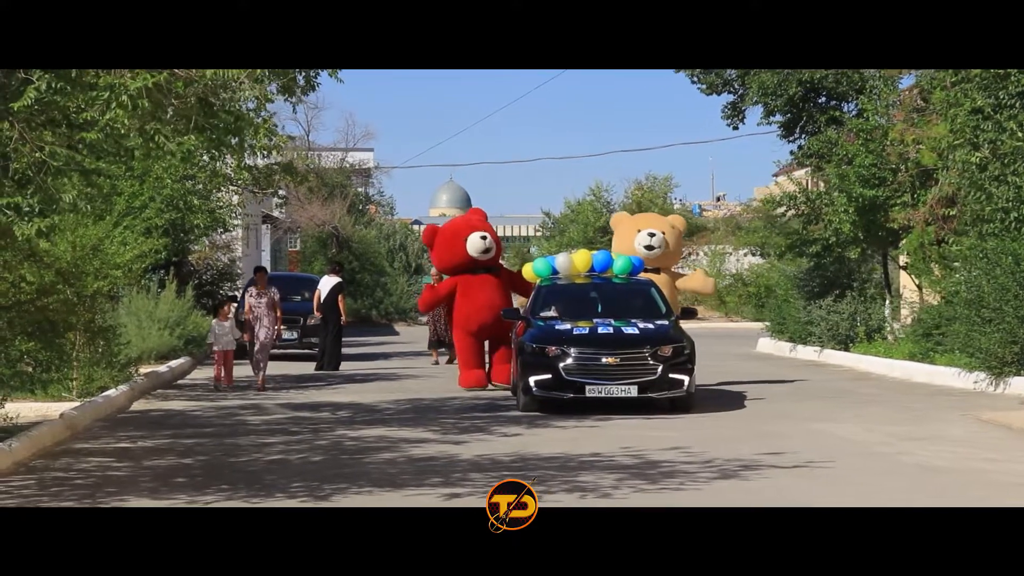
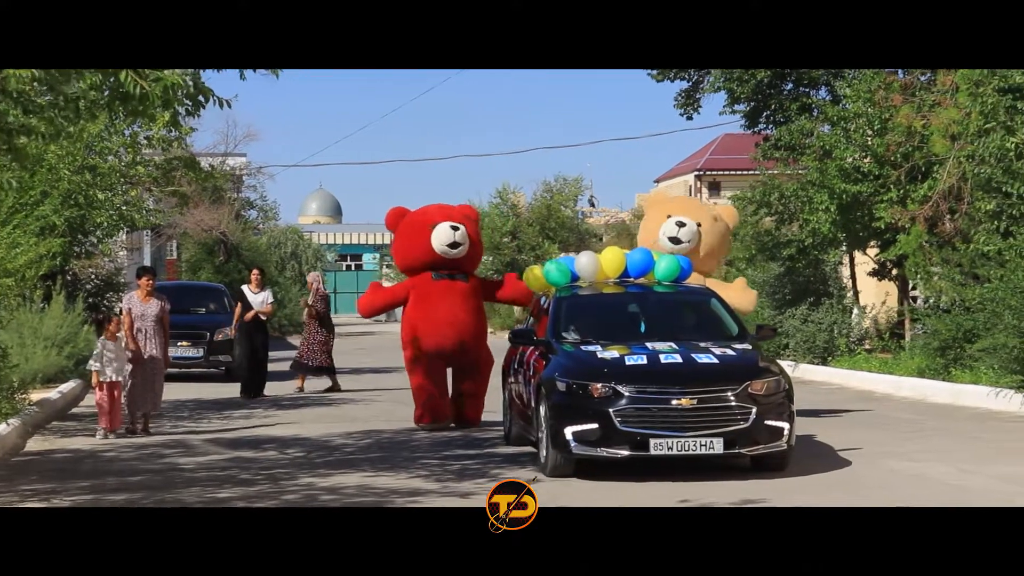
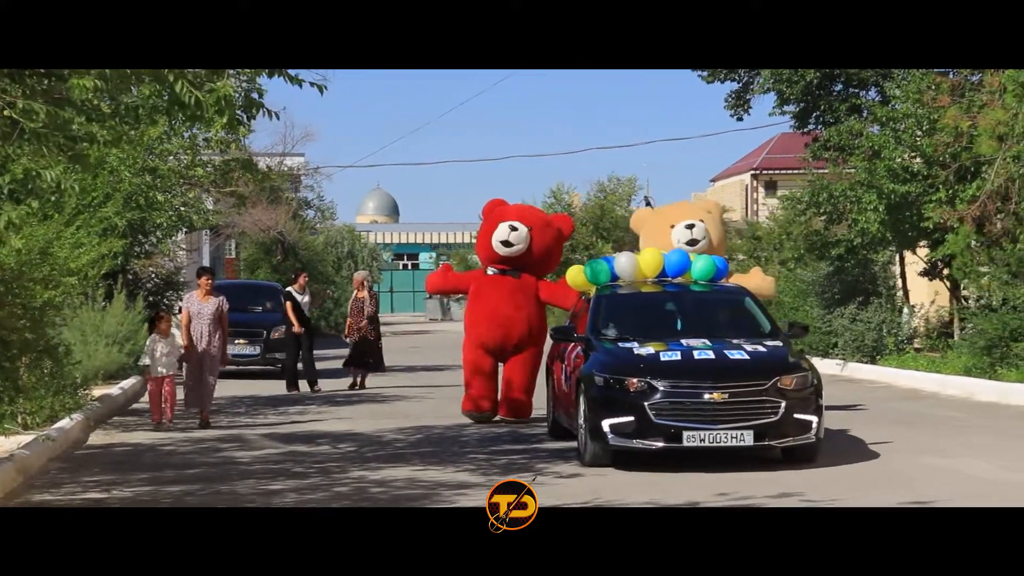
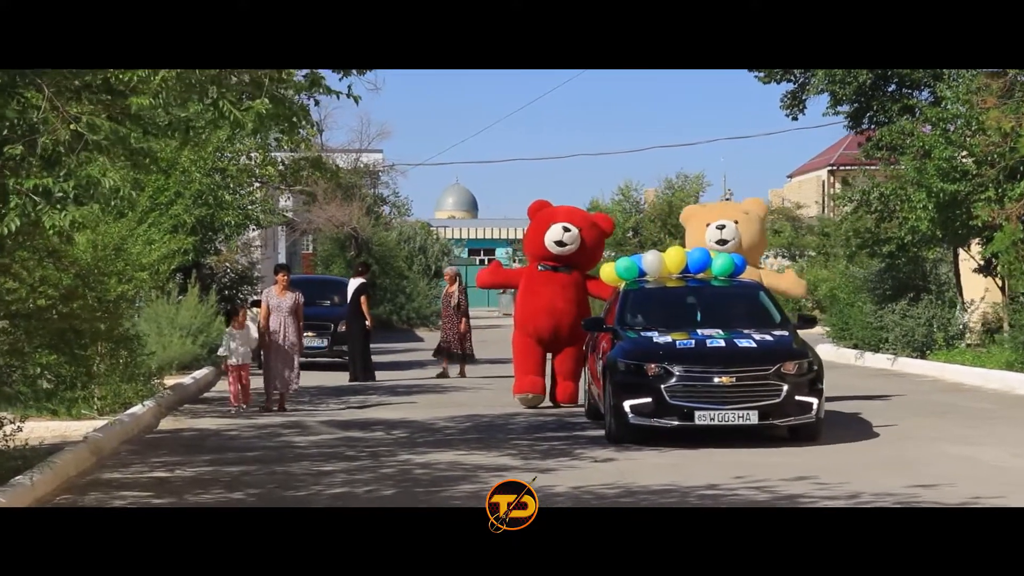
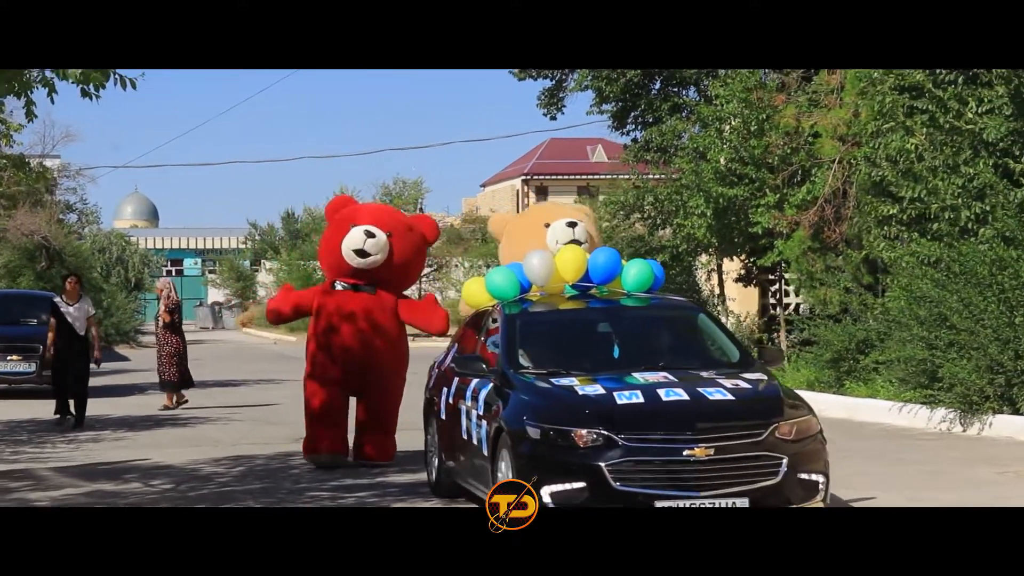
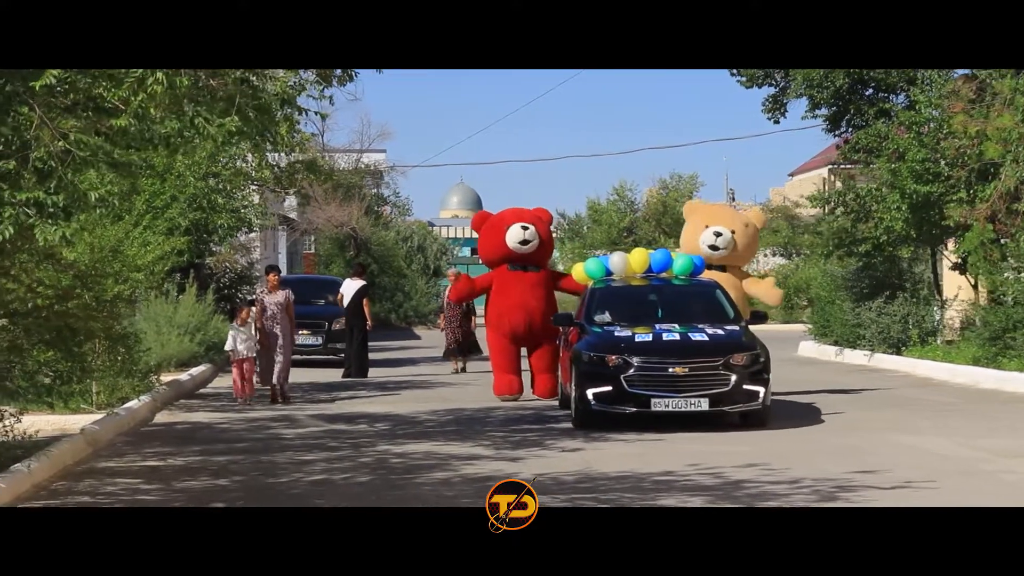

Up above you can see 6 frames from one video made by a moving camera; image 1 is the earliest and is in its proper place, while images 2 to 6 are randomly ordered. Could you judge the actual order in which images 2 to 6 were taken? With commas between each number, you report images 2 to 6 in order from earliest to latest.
6, 4, 3, 2, 5
